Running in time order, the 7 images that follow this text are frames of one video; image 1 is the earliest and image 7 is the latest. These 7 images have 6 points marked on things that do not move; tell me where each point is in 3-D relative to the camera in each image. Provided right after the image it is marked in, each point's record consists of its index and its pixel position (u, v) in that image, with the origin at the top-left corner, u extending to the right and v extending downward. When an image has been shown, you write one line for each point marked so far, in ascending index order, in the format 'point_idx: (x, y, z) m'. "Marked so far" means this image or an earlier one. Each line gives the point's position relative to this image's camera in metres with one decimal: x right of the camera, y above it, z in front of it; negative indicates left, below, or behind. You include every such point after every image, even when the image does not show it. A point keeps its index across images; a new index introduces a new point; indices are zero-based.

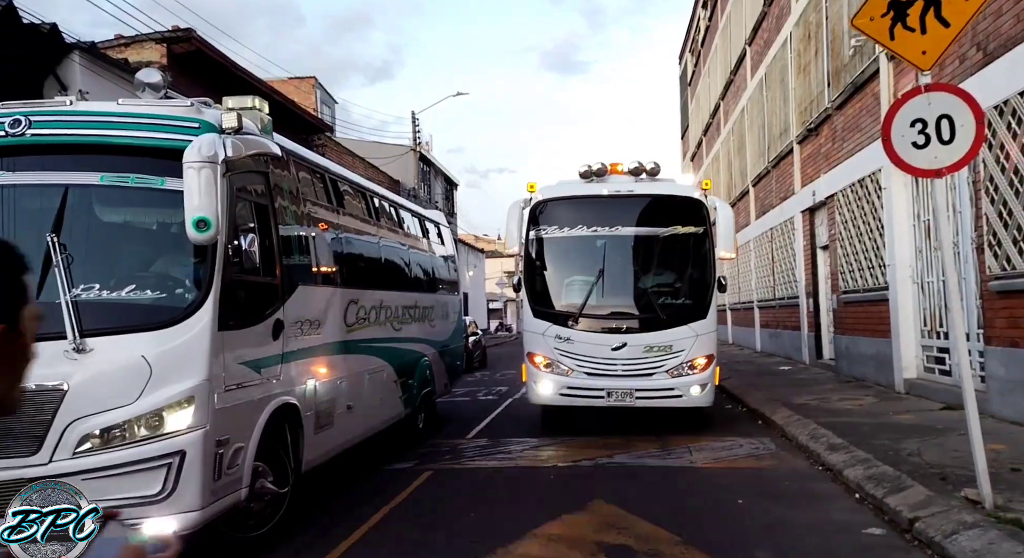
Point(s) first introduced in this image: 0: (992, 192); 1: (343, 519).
0: (+5.6, +1.0, +9.5) m
1: (-1.3, -1.9, +6.5) m
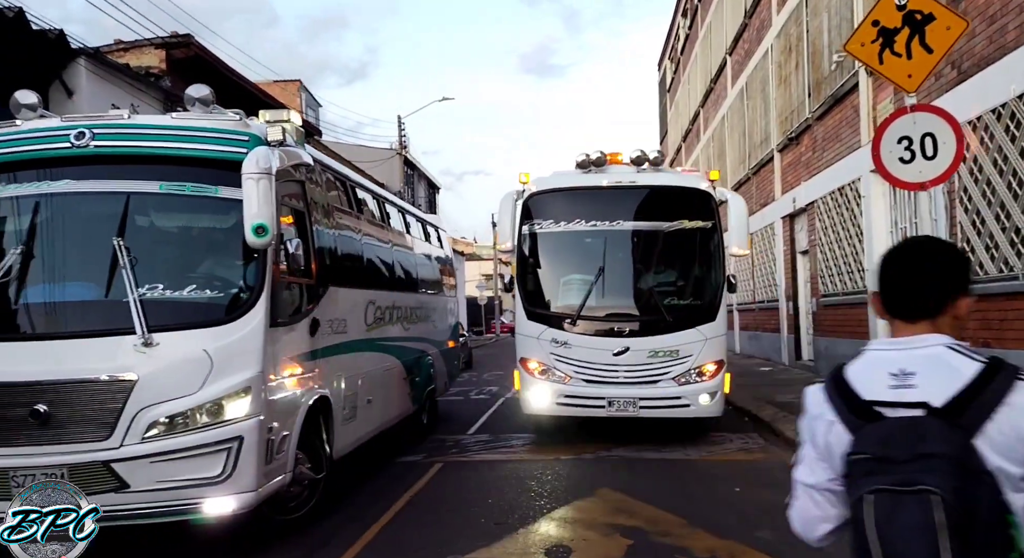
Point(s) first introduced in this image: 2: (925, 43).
0: (+5.6, +1.0, +10.1) m
1: (-1.2, -1.9, +6.9) m
2: (+3.1, +1.8, +6.1) m
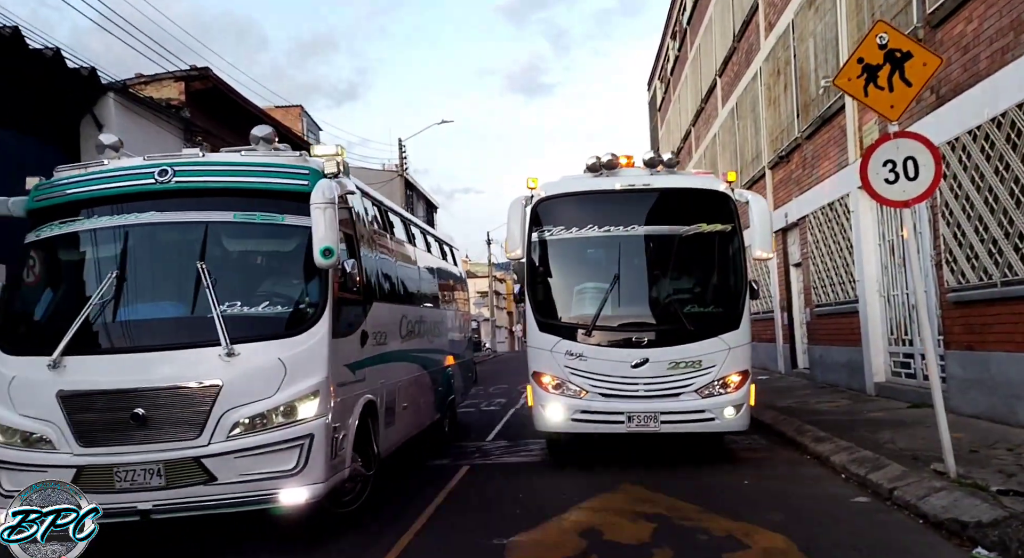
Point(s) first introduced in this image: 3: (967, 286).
0: (+5.8, +0.8, +10.9) m
1: (-0.9, -2.0, +7.5) m
2: (+3.3, +1.7, +6.9) m
3: (+5.9, -0.1, +10.5) m
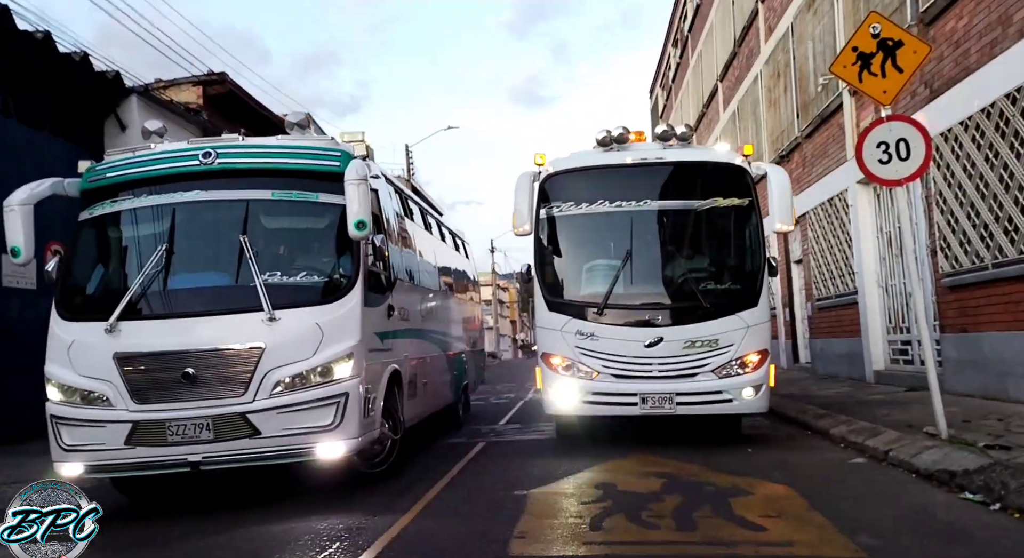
0: (+6.0, +1.0, +11.4) m
1: (-0.8, -1.8, +8.0) m
2: (+3.5, +1.9, +7.3) m
3: (+6.0, +0.1, +11.0) m
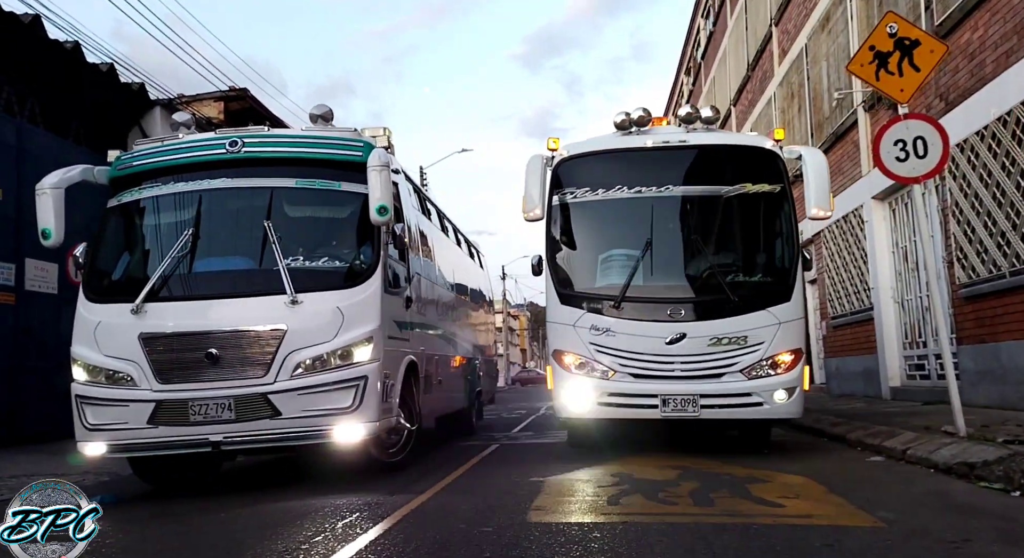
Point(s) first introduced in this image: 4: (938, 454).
0: (+6.2, +0.9, +11.4) m
1: (-0.6, -1.8, +8.0) m
2: (+3.6, +2.0, +7.4) m
3: (+6.2, 0.0, +11.0) m
4: (+3.6, -1.5, +6.8) m
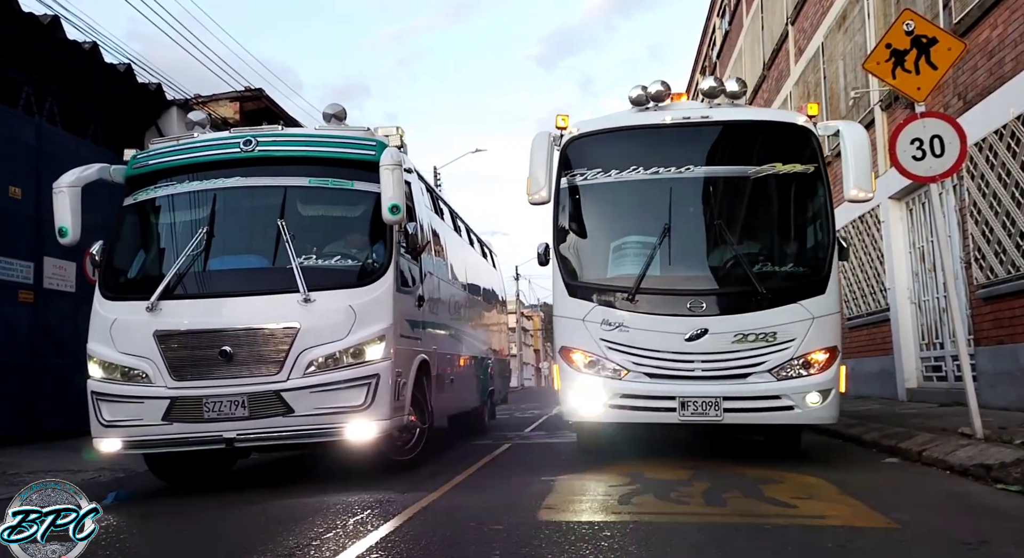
0: (+6.4, +0.9, +11.3) m
1: (-0.5, -1.8, +8.0) m
2: (+3.8, +2.0, +7.4) m
3: (+6.4, 0.0, +10.8) m
4: (+3.7, -1.5, +6.8) m
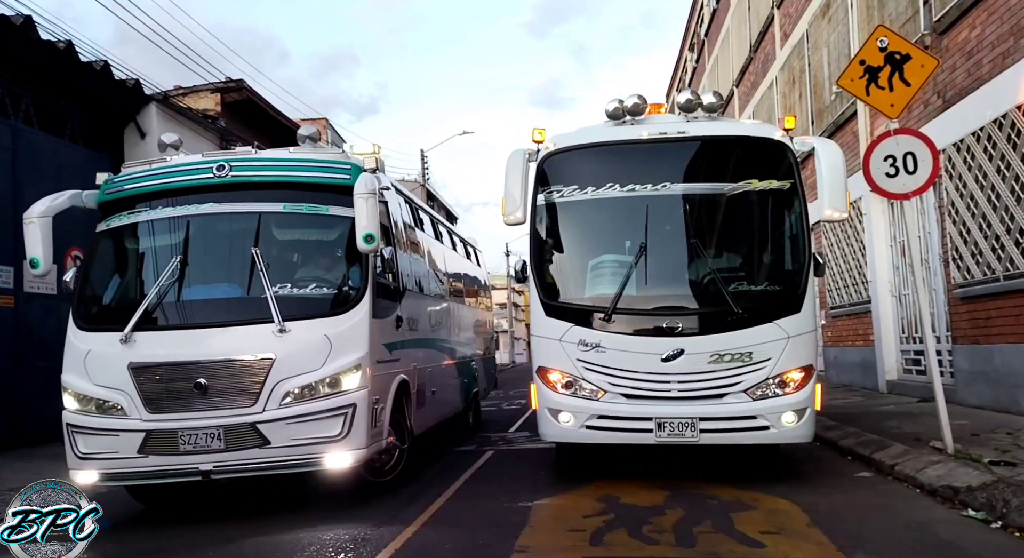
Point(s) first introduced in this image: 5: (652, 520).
0: (+6.1, +0.9, +11.3) m
1: (-0.7, -1.9, +8.1) m
2: (+3.5, +1.8, +7.4) m
3: (+6.2, 0.0, +10.9) m
4: (+3.5, -1.6, +6.9) m
5: (+1.0, -1.7, +5.7) m
